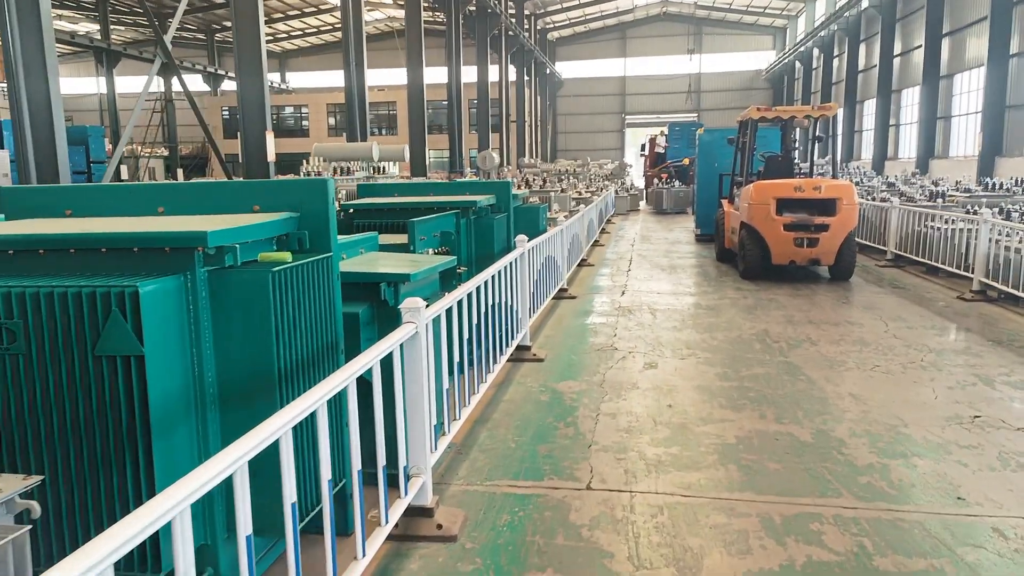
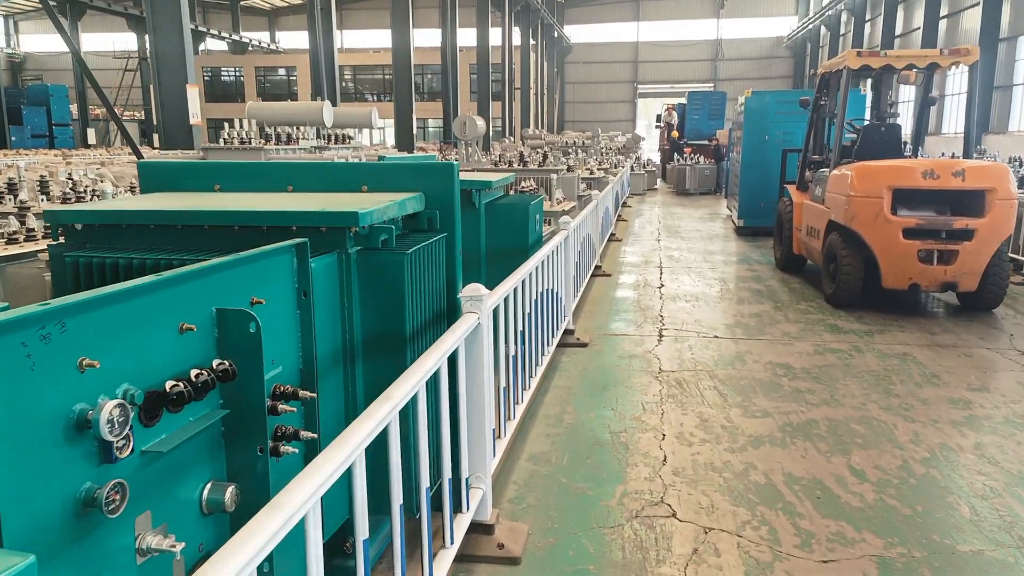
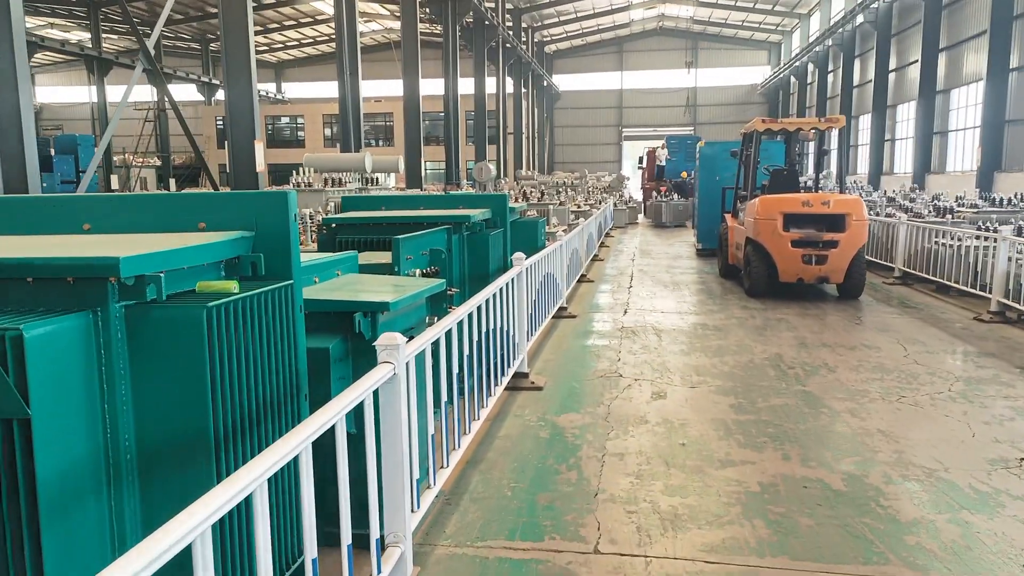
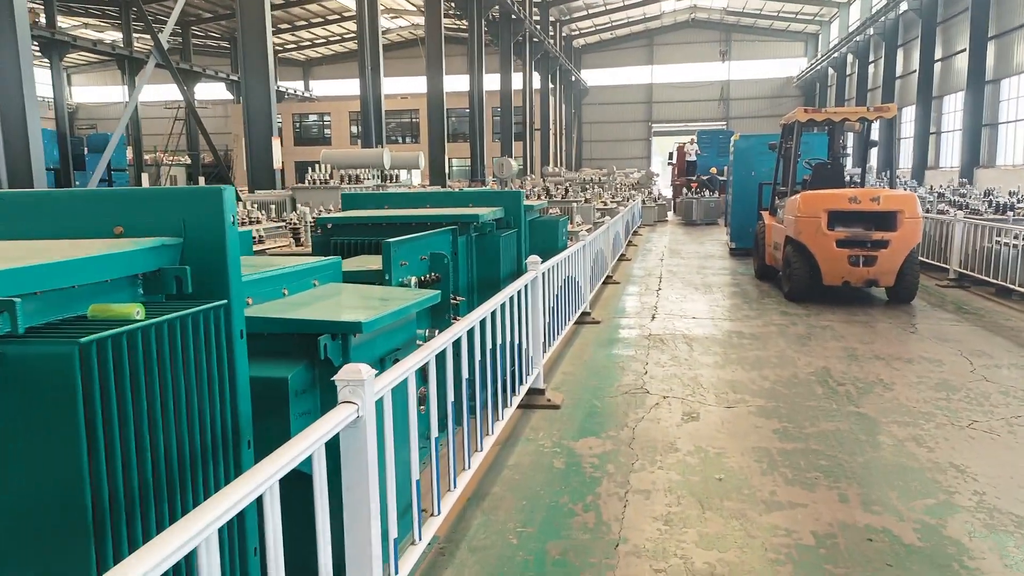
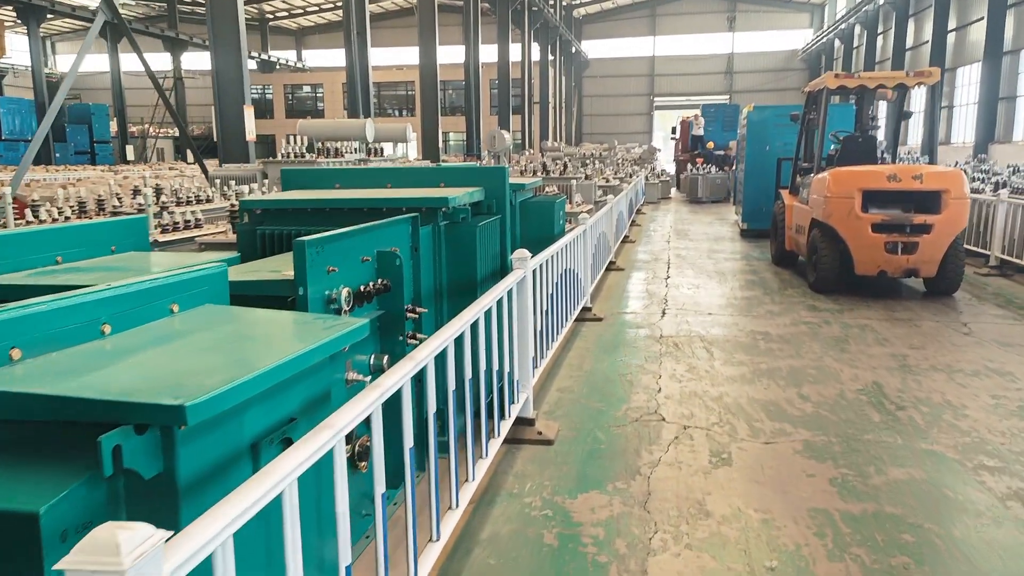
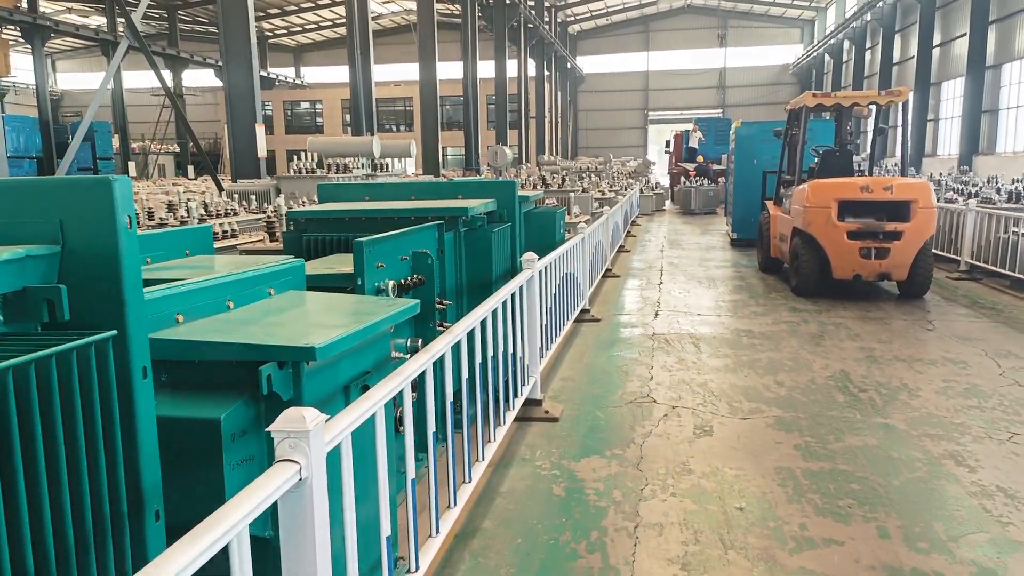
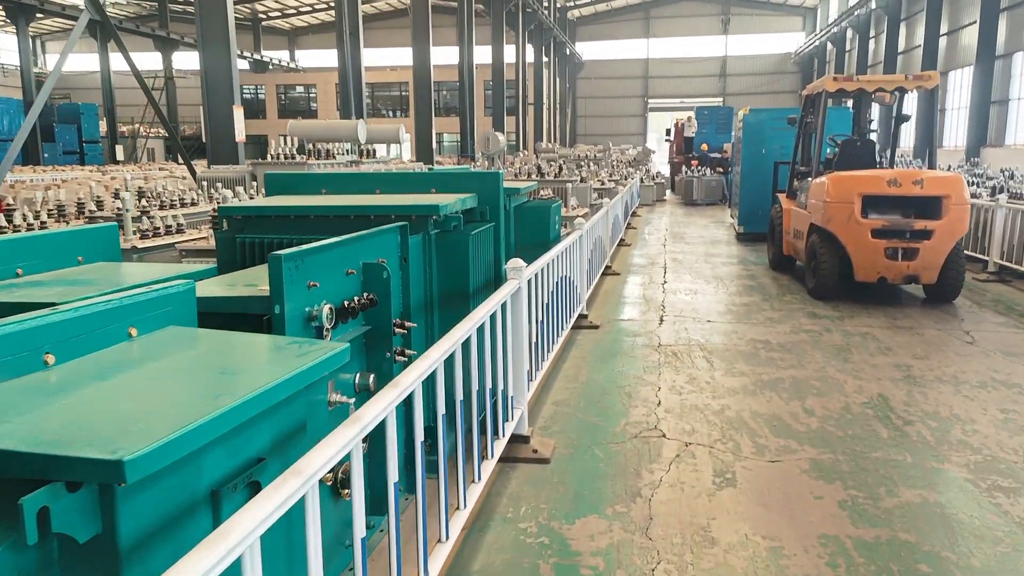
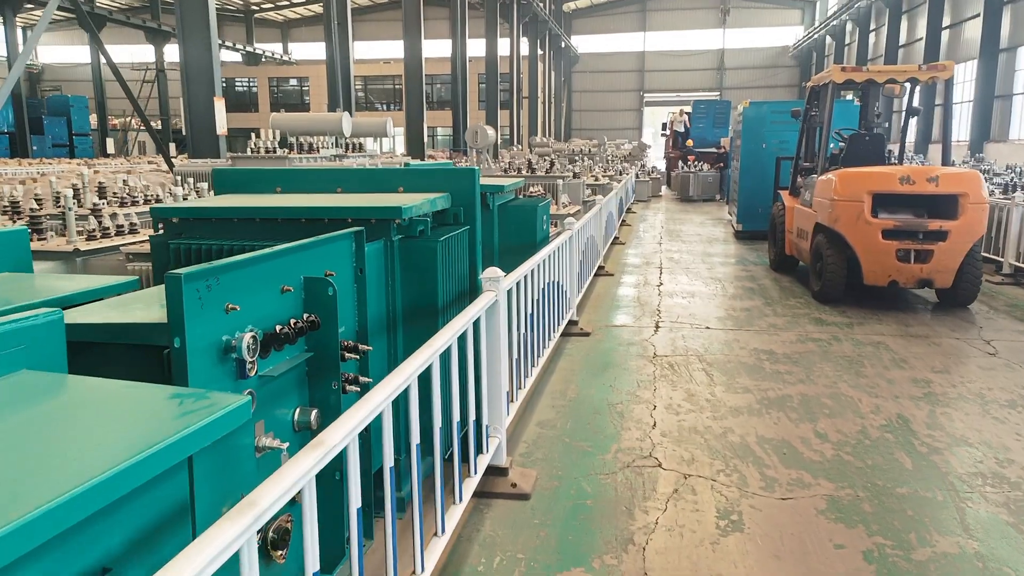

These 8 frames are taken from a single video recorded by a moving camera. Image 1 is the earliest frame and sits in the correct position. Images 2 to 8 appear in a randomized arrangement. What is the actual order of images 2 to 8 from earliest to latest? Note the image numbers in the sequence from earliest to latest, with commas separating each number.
3, 4, 6, 5, 7, 8, 2
